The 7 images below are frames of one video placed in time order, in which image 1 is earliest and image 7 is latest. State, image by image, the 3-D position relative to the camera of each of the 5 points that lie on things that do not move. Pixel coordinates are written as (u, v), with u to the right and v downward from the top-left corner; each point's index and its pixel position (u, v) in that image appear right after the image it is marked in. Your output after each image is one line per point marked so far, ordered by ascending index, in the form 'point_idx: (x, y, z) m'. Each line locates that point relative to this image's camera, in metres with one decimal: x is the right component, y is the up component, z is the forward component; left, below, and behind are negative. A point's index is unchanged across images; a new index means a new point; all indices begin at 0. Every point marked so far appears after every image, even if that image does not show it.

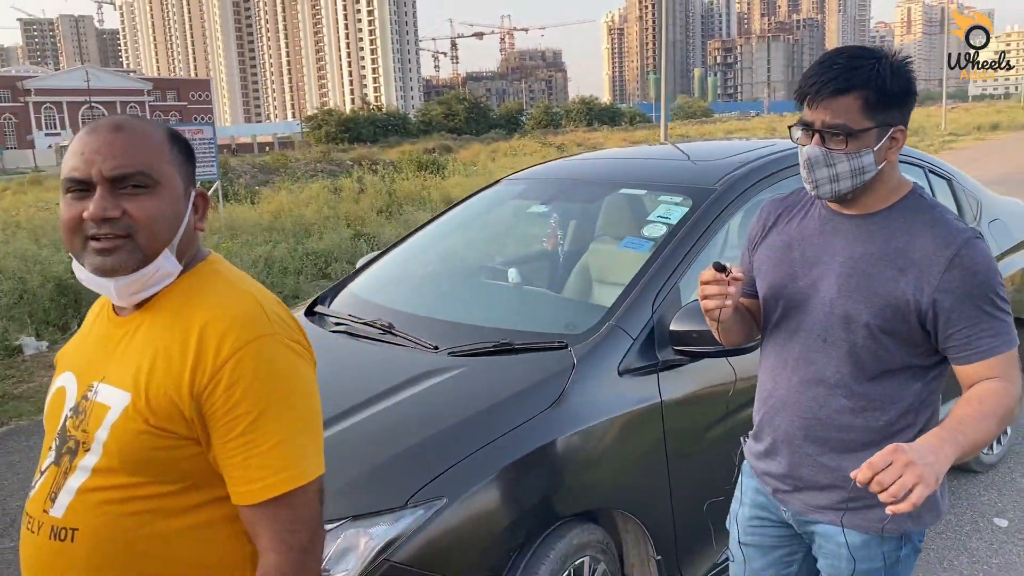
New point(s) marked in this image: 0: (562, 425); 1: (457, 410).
0: (+0.2, -0.4, +2.1) m
1: (-0.1, -0.3, +2.1) m
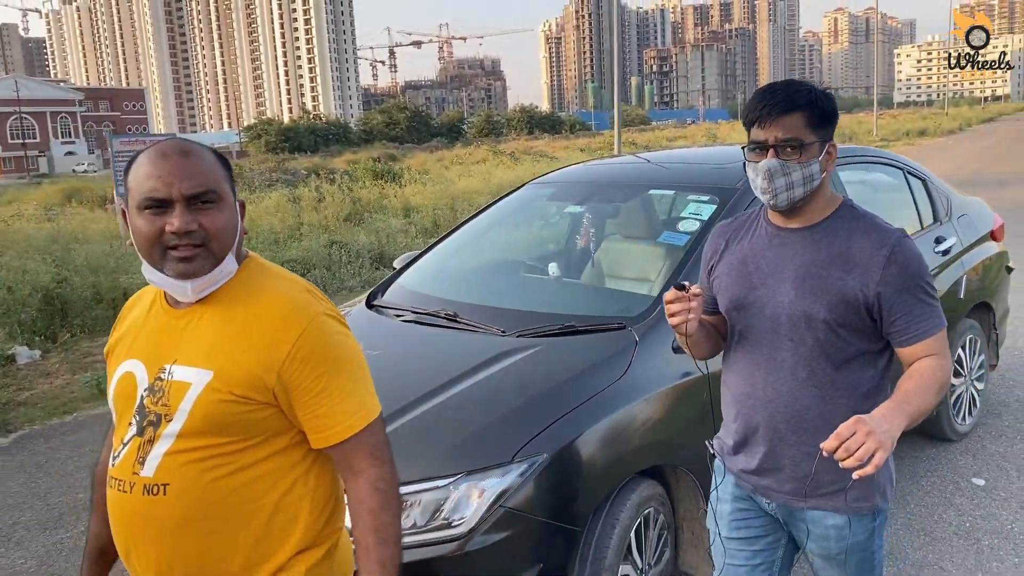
0: (+0.4, -0.3, +2.4) m
1: (+0.1, -0.3, +2.4) m
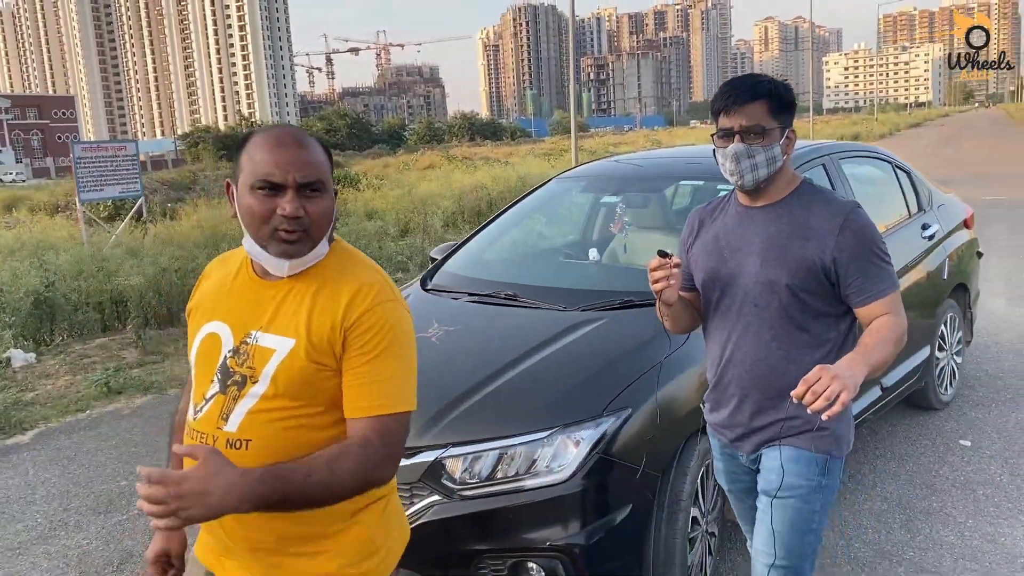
0: (+0.6, -0.2, +2.7) m
1: (+0.4, -0.2, +2.7) m
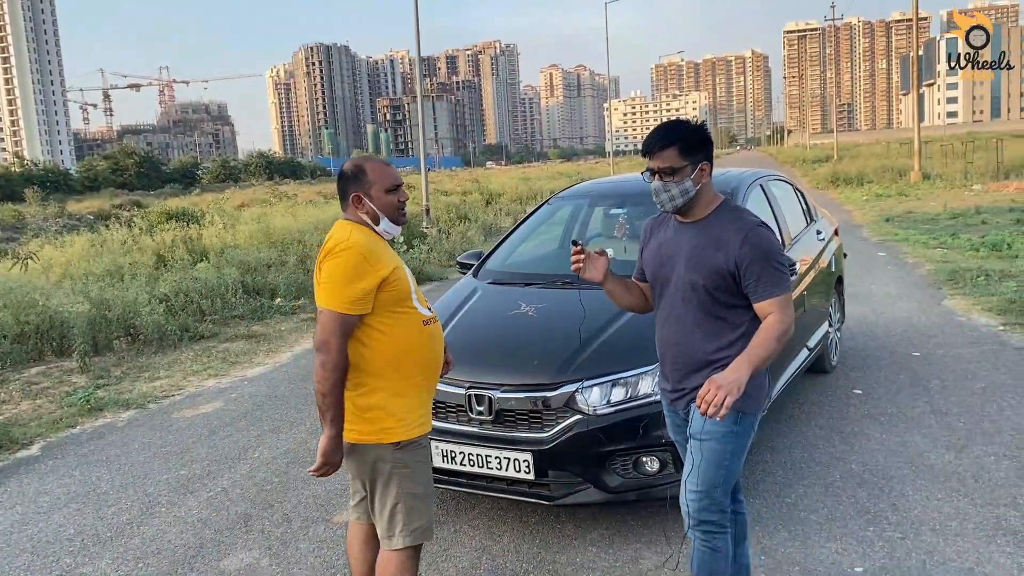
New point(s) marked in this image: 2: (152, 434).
0: (+1.0, -0.1, +3.7) m
1: (+0.7, -0.1, +3.6) m
2: (-2.6, -1.1, +5.4) m
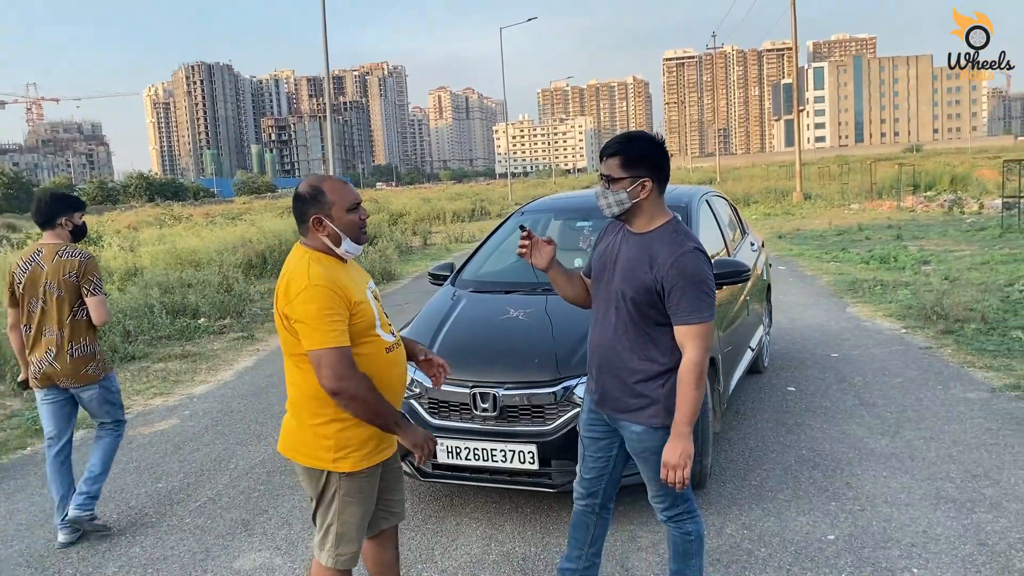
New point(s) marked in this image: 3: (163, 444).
0: (+1.0, -0.2, +4.1) m
1: (+0.7, -0.1, +3.9) m
2: (-2.8, -1.2, +5.3) m
3: (-2.6, -1.2, +5.5) m
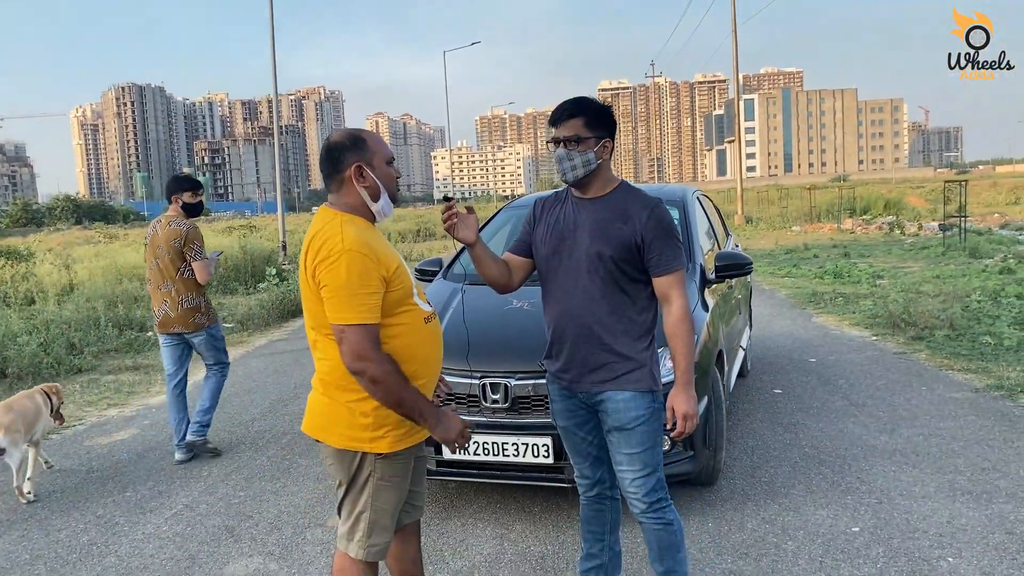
0: (+1.0, -0.1, +4.0) m
1: (+0.7, -0.1, +3.8) m
2: (-2.9, -1.1, +4.9) m
3: (-2.7, -1.1, +5.2) m
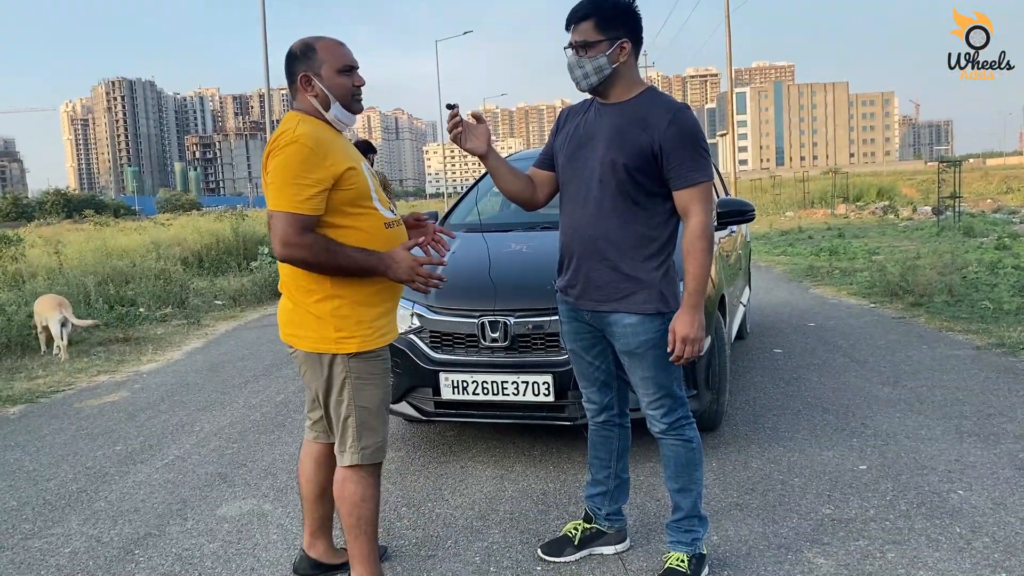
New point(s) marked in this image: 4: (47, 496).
0: (+1.0, +0.2, +3.9) m
1: (+0.7, +0.2, +3.7) m
2: (-2.9, -0.9, +4.8) m
3: (-2.7, -0.8, +5.1) m
4: (-2.1, -0.9, +3.3) m
